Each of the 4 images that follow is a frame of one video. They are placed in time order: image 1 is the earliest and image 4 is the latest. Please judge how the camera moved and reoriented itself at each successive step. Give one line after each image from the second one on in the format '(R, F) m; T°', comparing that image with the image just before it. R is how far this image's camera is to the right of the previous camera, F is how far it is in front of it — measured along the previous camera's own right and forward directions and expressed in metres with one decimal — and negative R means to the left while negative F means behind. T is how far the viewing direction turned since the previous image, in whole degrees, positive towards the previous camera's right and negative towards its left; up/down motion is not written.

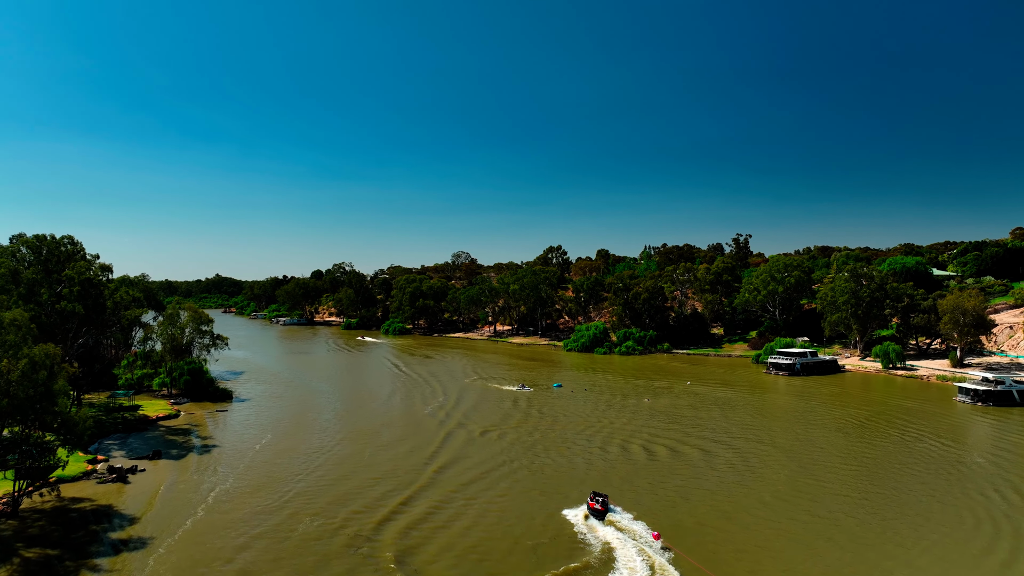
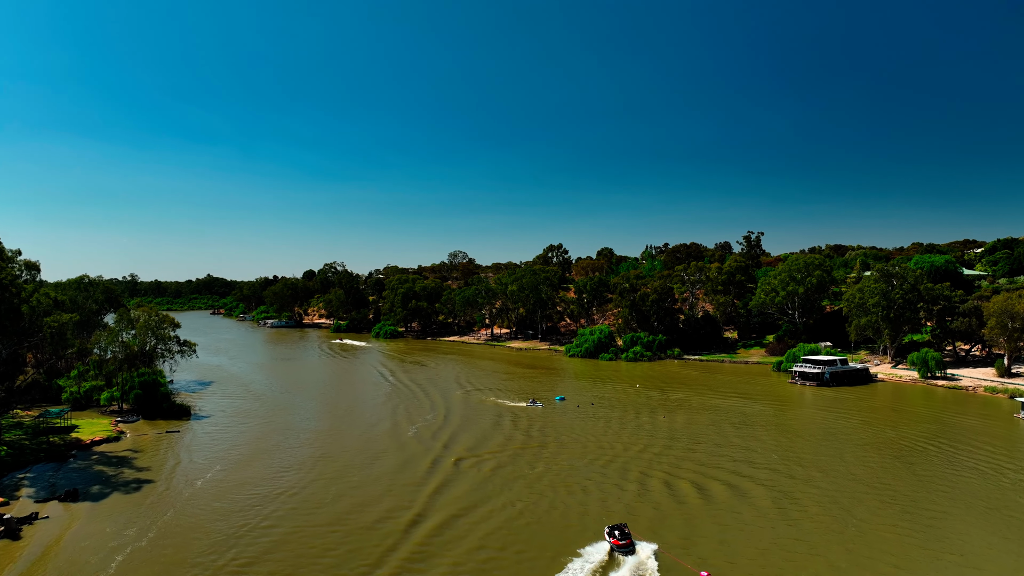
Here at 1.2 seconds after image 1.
(+0.1, +5.0) m; 0°
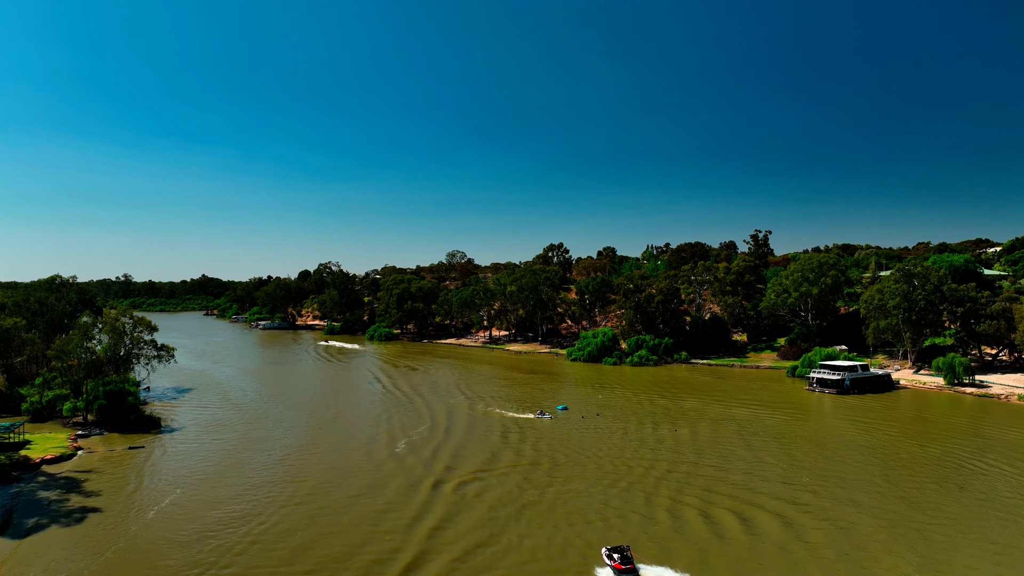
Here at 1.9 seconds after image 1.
(+0.1, +2.9) m; 0°
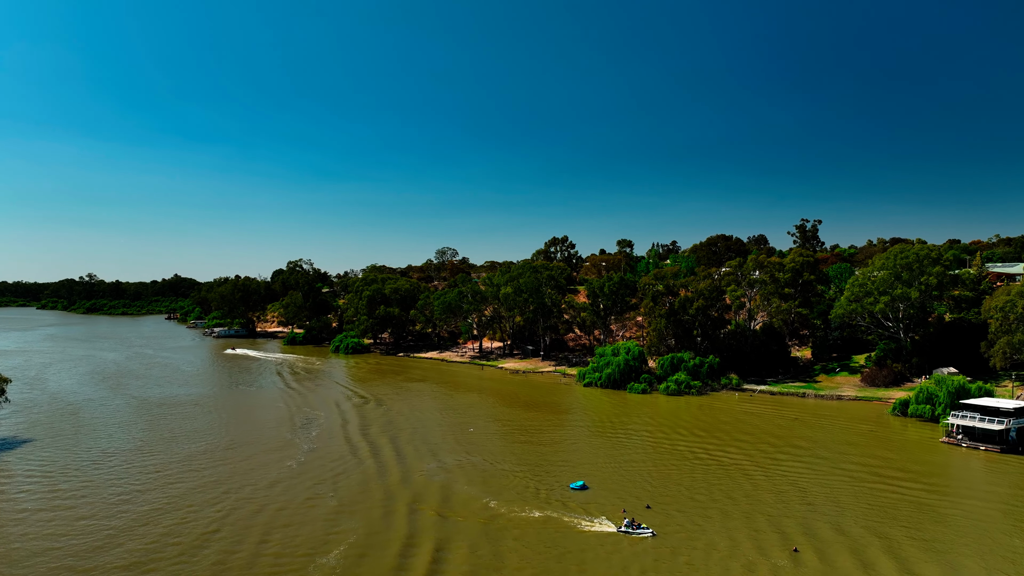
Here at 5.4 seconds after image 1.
(+0.2, +14.6) m; 0°
